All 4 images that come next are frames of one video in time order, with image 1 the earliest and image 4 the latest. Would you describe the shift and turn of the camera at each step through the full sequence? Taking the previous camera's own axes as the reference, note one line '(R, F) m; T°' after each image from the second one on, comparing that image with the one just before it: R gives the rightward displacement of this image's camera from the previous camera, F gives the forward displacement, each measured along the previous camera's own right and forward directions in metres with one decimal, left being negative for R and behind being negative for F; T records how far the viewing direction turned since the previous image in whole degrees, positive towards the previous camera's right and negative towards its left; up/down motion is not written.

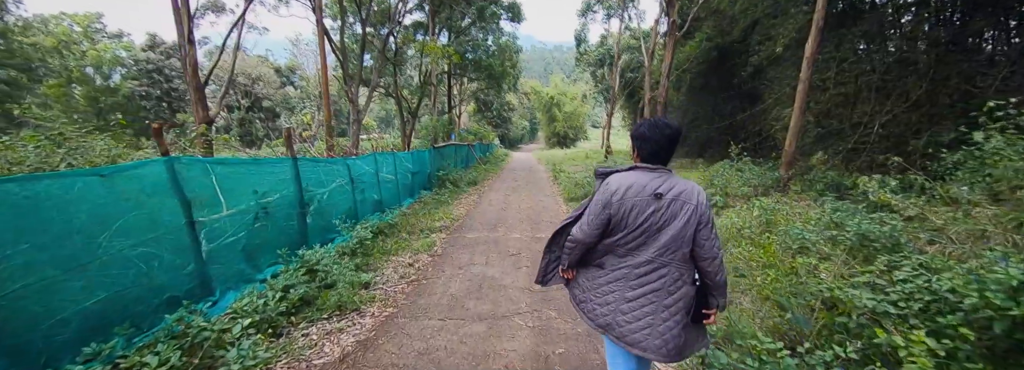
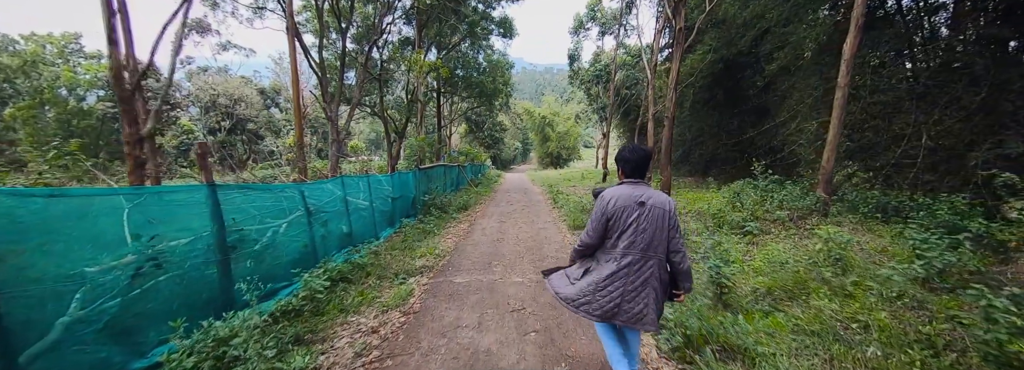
(-0.1, +1.1) m; +2°
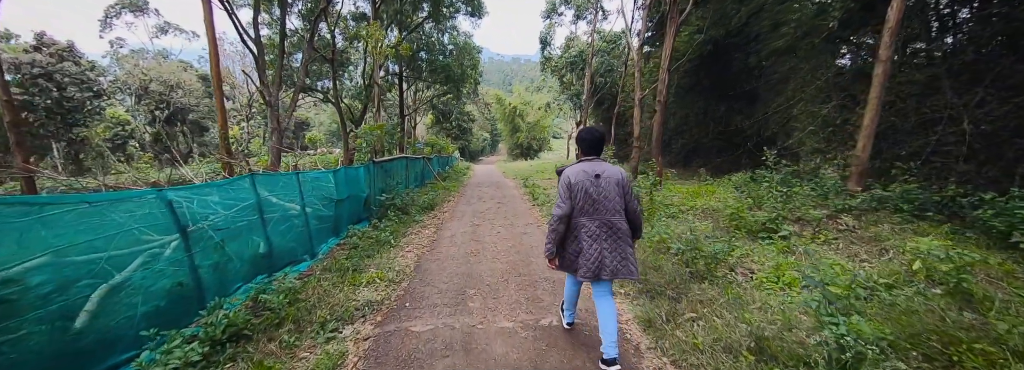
(-0.1, +1.3) m; +5°
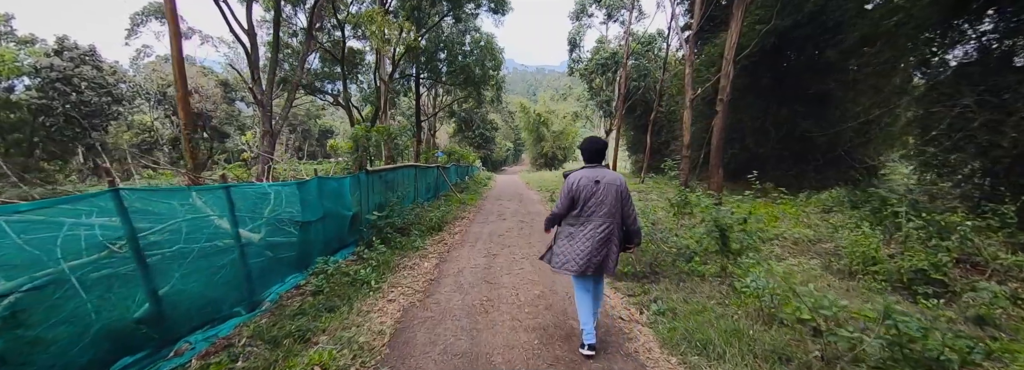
(-0.1, +1.6) m; -4°
